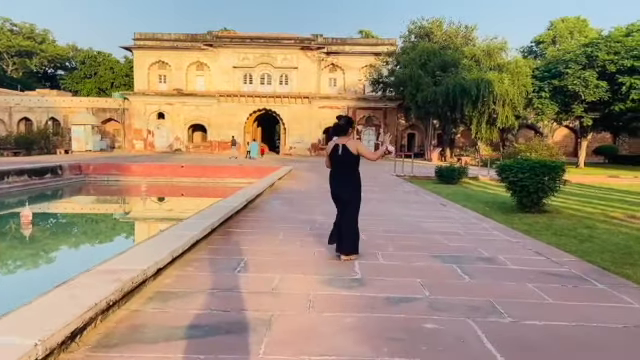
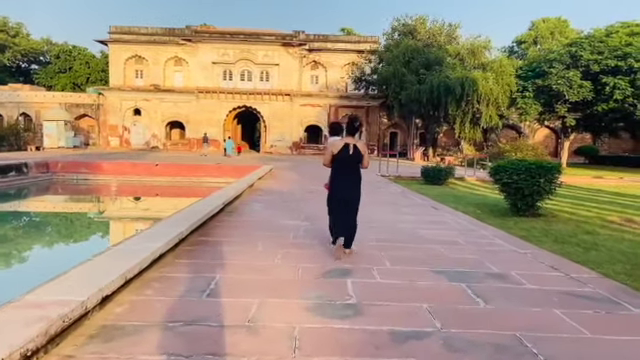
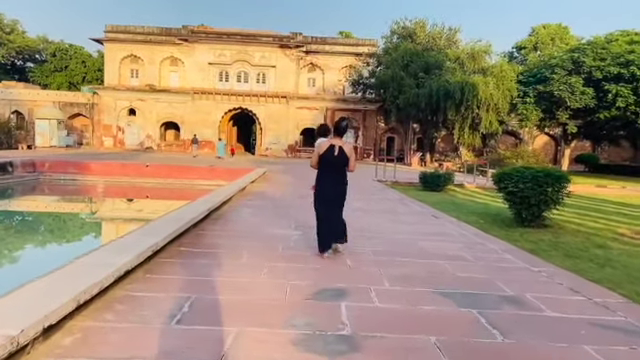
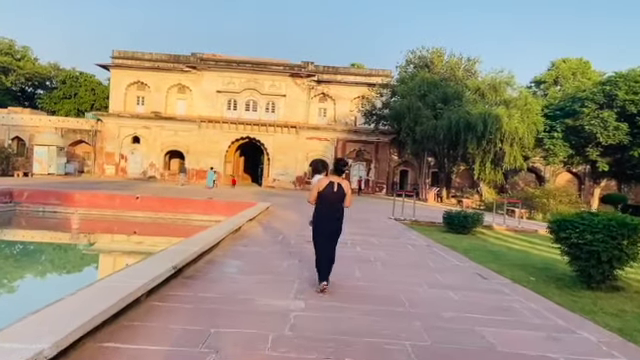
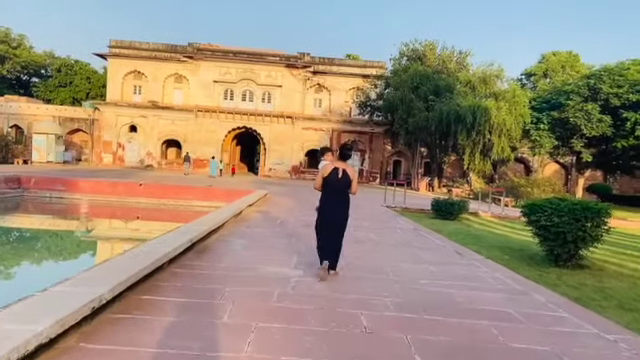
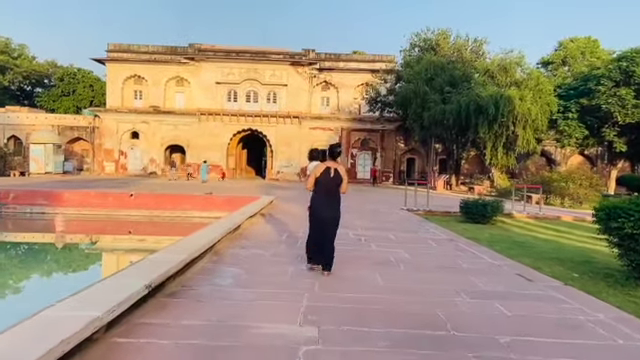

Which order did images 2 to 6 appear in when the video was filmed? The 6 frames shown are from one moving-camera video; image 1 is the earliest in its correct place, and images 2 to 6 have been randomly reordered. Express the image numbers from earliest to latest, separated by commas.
2, 3, 5, 4, 6
